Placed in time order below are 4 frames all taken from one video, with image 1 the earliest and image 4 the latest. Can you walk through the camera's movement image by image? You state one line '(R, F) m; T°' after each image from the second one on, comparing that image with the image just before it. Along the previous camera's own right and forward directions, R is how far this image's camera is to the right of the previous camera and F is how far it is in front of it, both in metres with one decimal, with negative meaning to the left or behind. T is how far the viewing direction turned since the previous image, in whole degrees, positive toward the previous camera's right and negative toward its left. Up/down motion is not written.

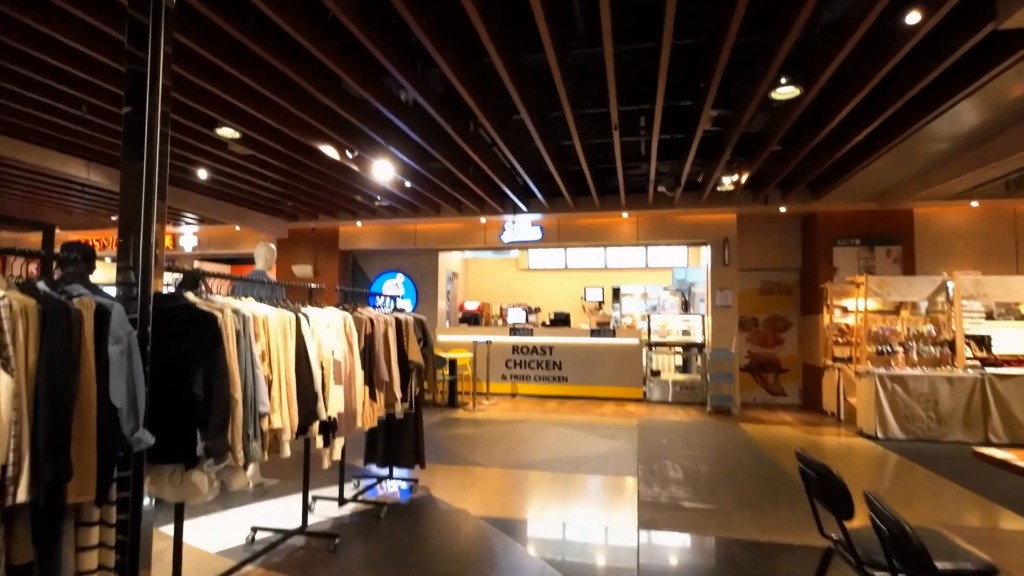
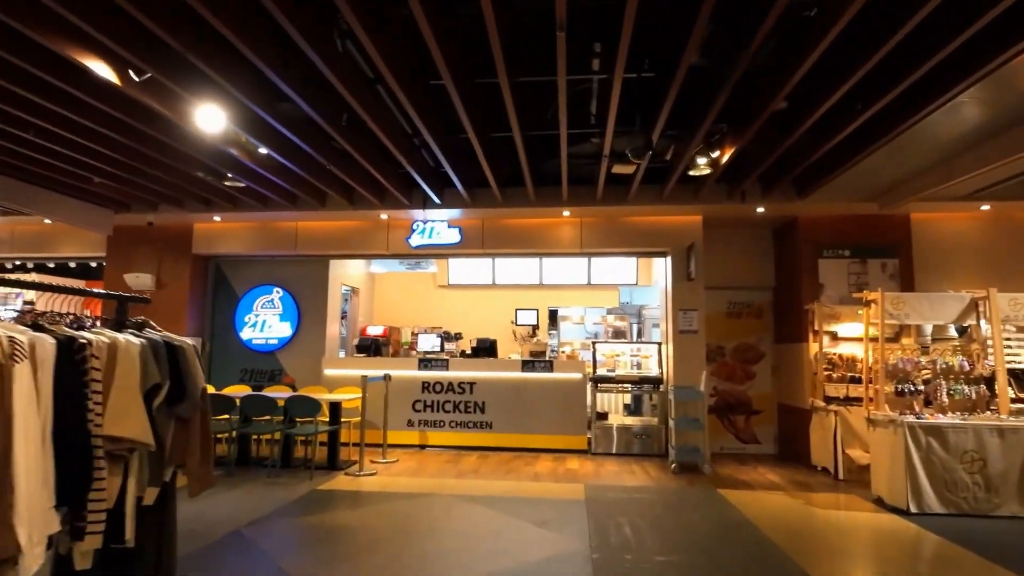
(+0.3, +2.1) m; +7°
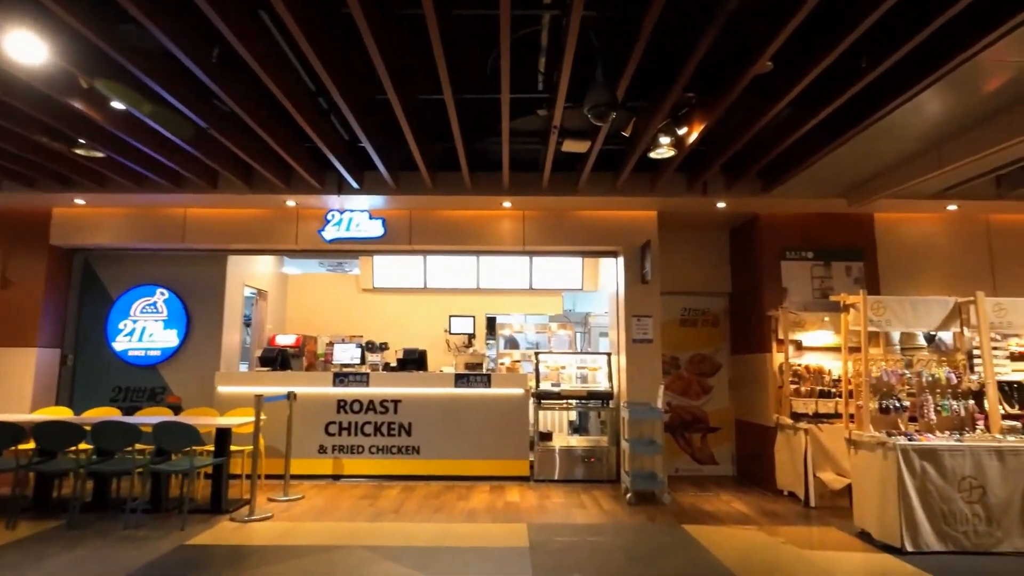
(+0.1, +0.9) m; +6°
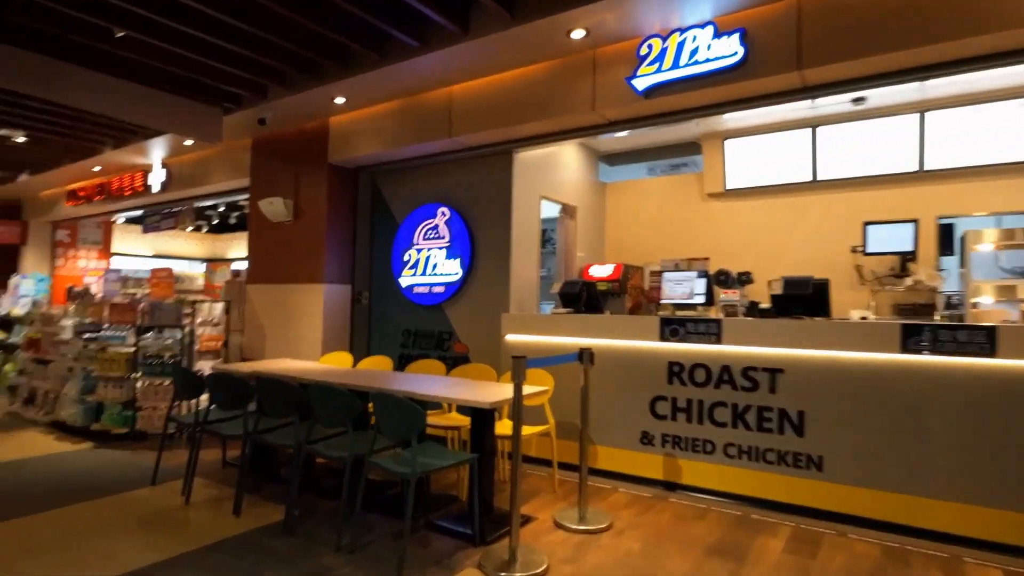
(-0.6, +2.7) m; -34°
